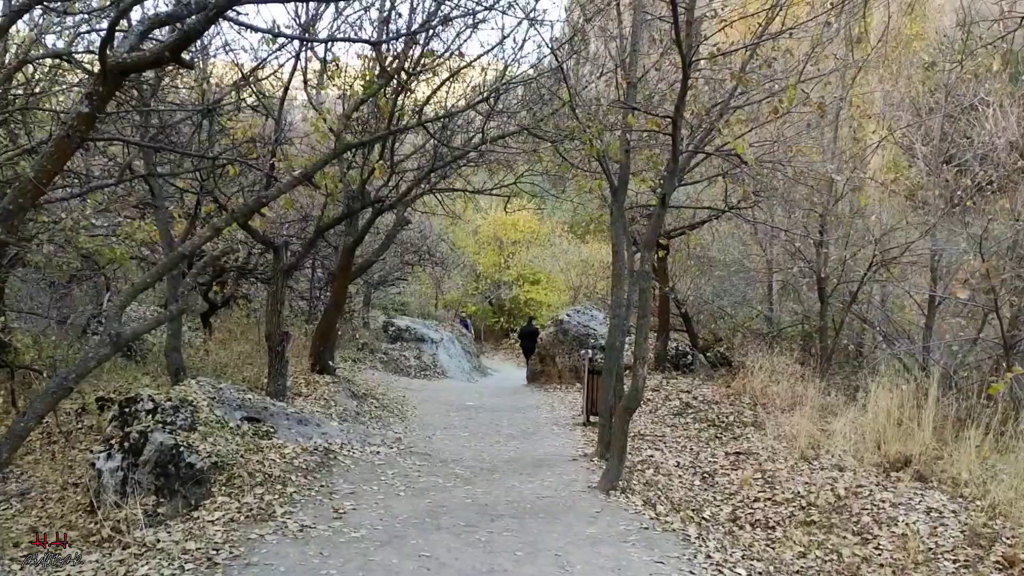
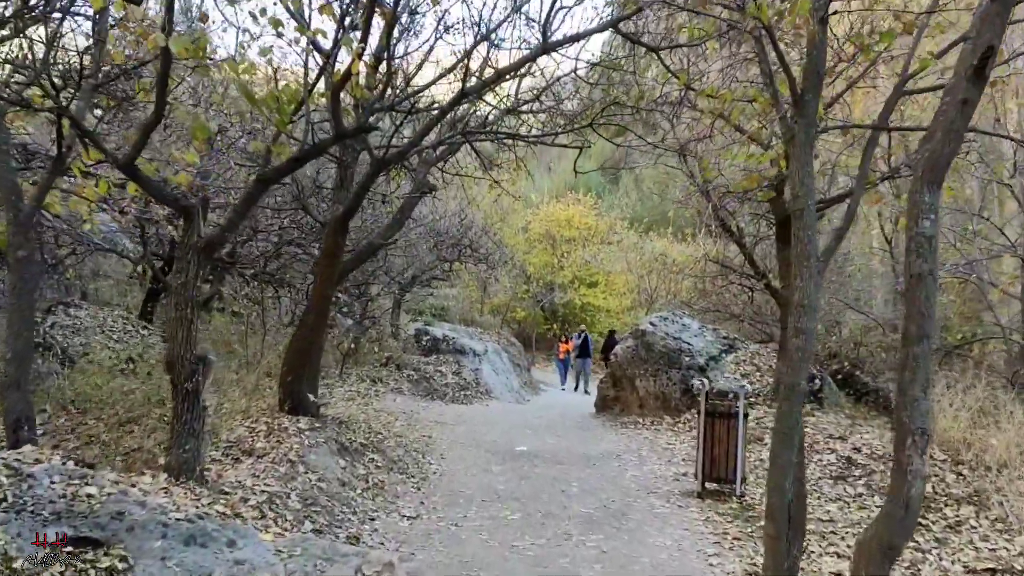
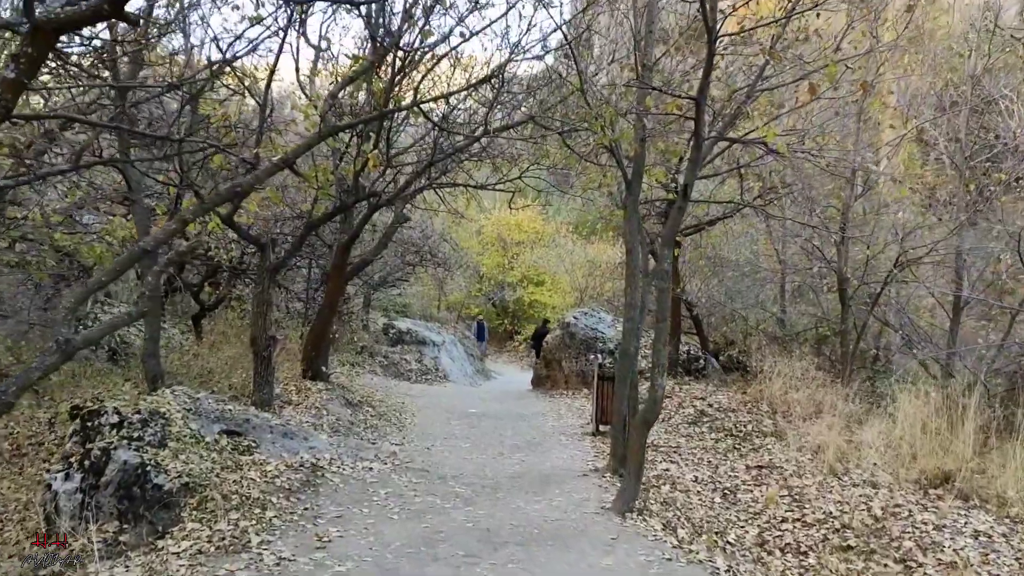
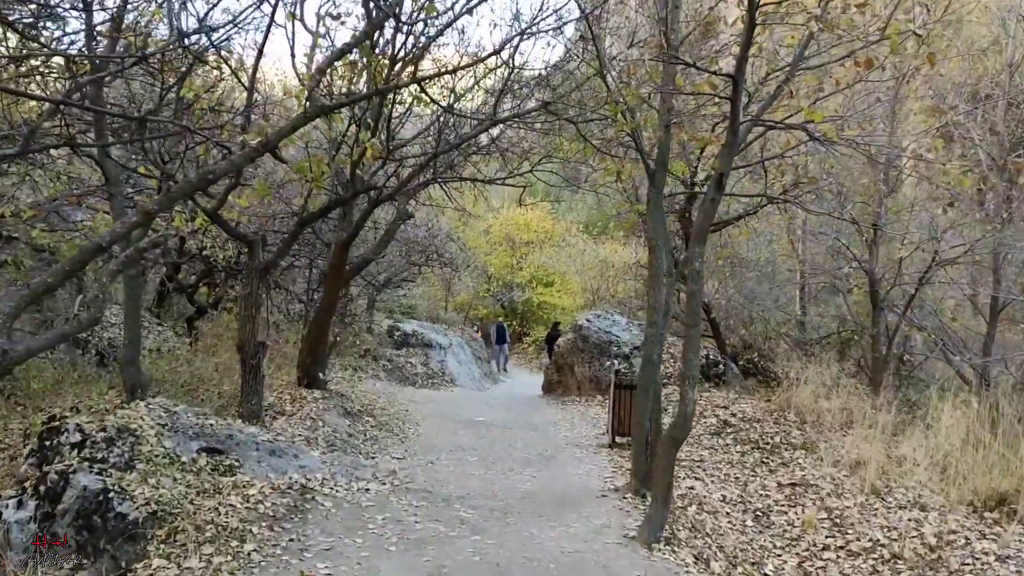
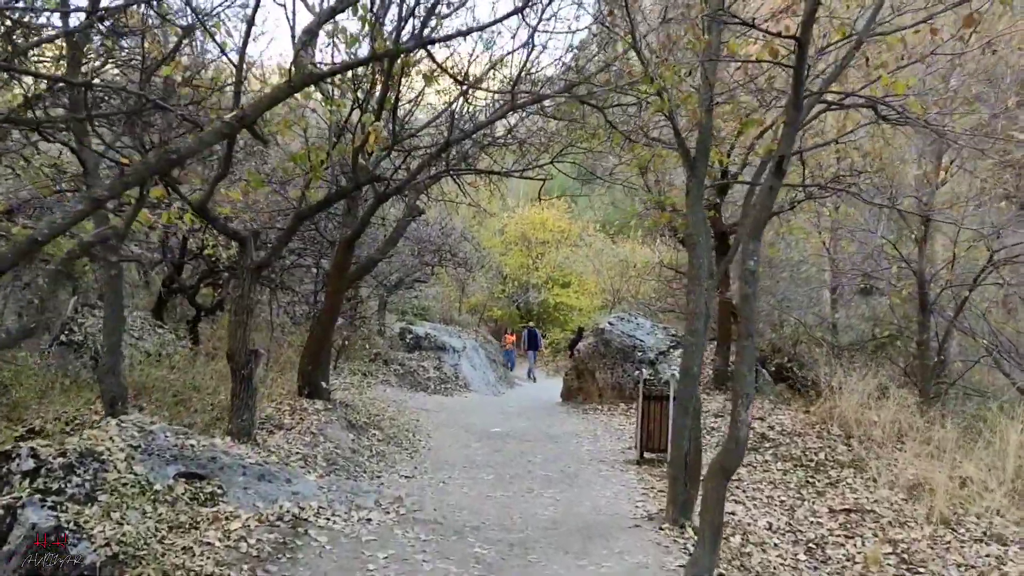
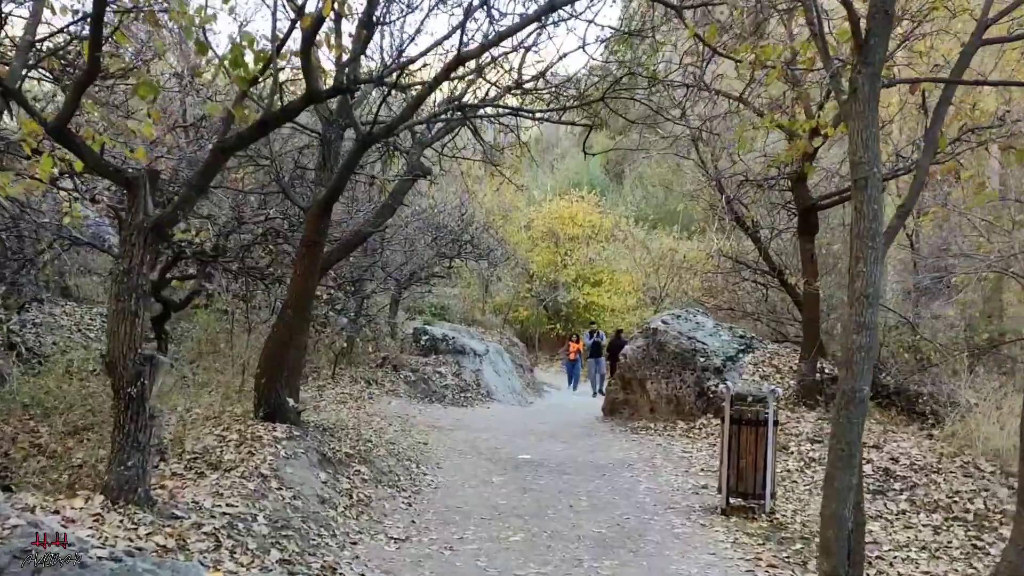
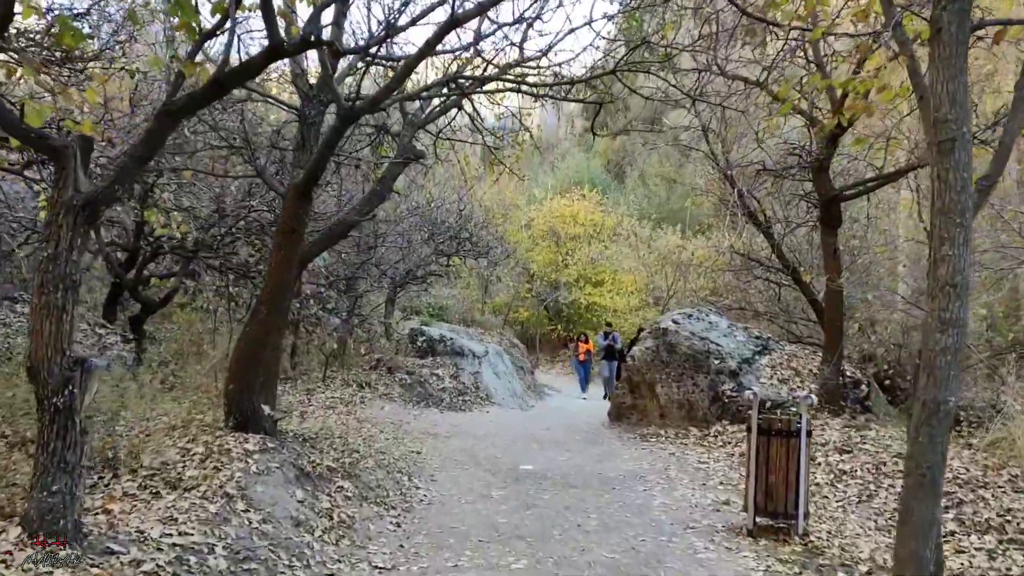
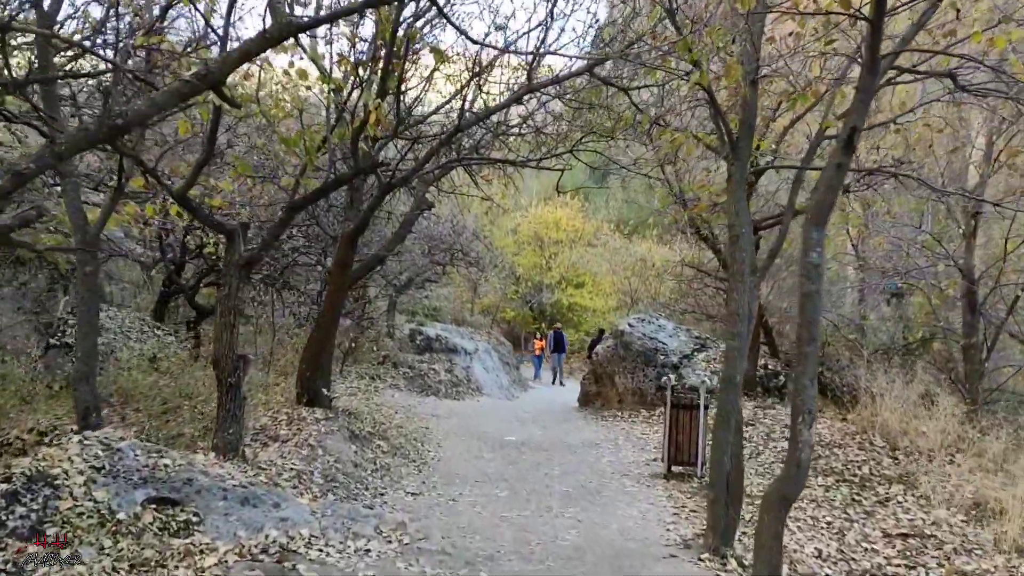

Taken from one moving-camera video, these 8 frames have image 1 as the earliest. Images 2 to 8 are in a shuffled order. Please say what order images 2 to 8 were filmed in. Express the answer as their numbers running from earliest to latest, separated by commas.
3, 4, 5, 8, 2, 6, 7
